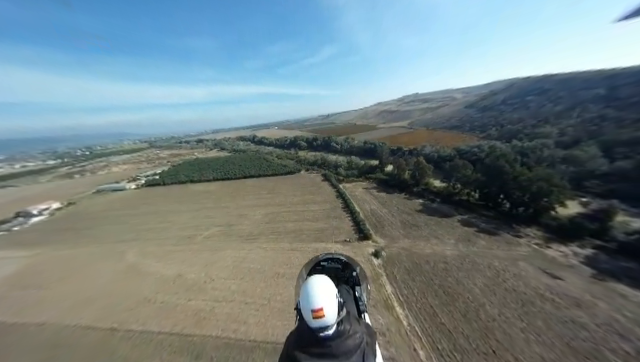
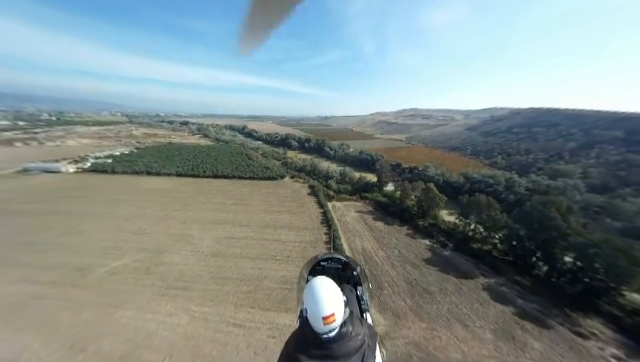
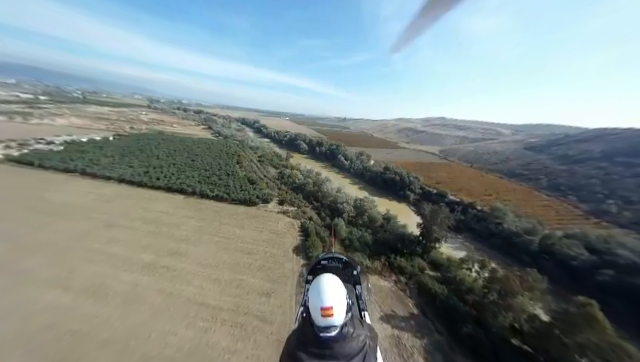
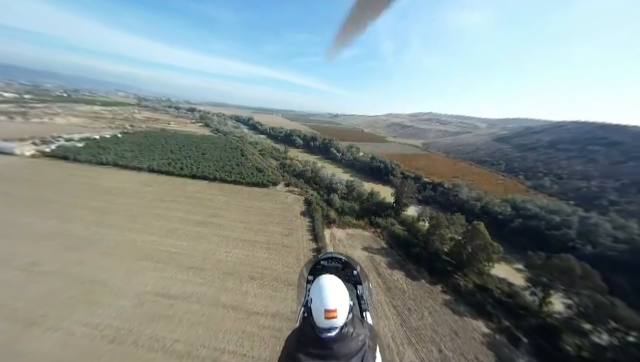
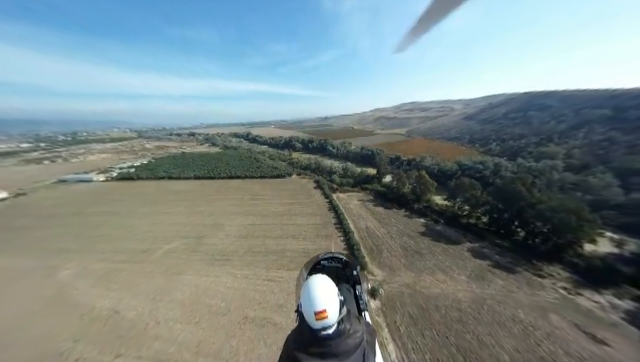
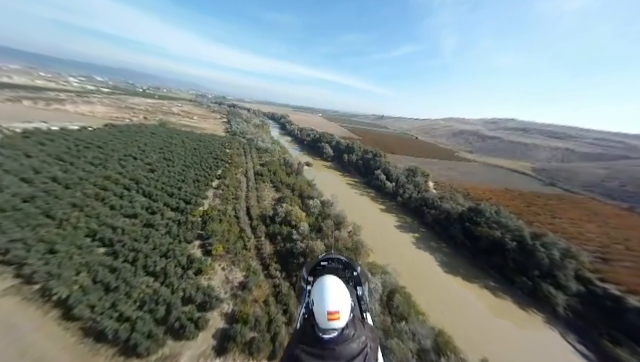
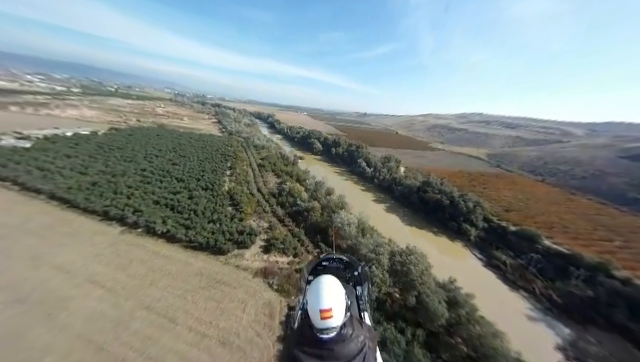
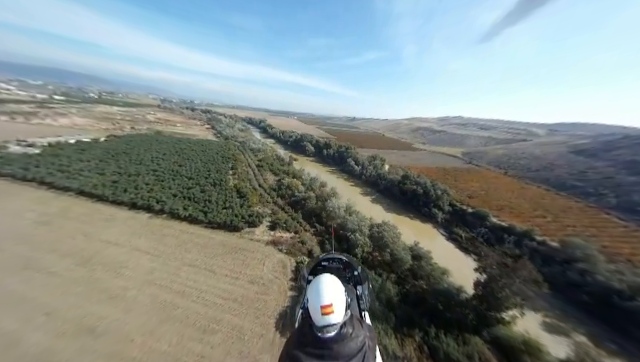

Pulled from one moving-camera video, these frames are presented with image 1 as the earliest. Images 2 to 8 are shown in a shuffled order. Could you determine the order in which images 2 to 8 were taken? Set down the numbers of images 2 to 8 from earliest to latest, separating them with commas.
5, 2, 4, 3, 8, 7, 6
